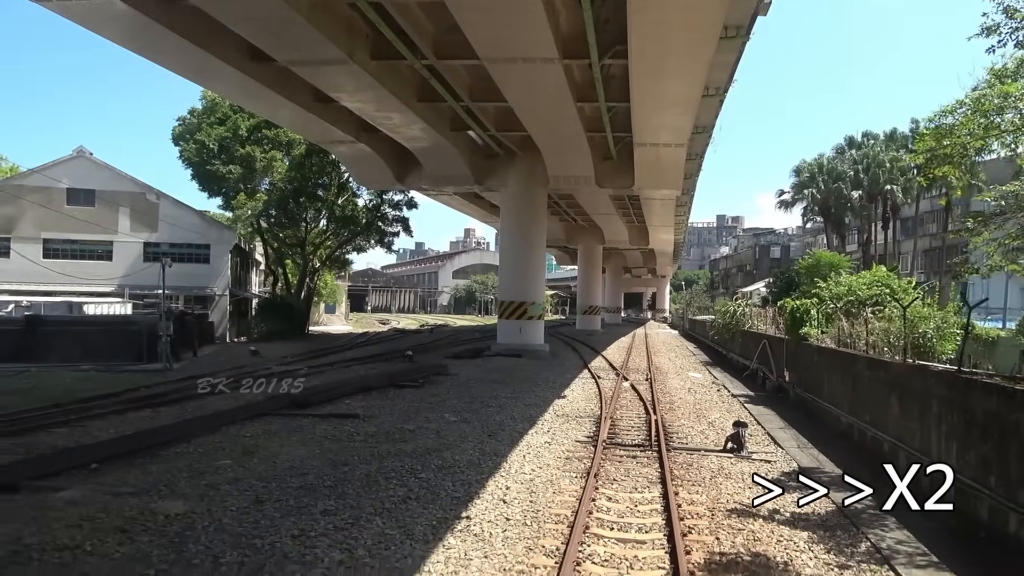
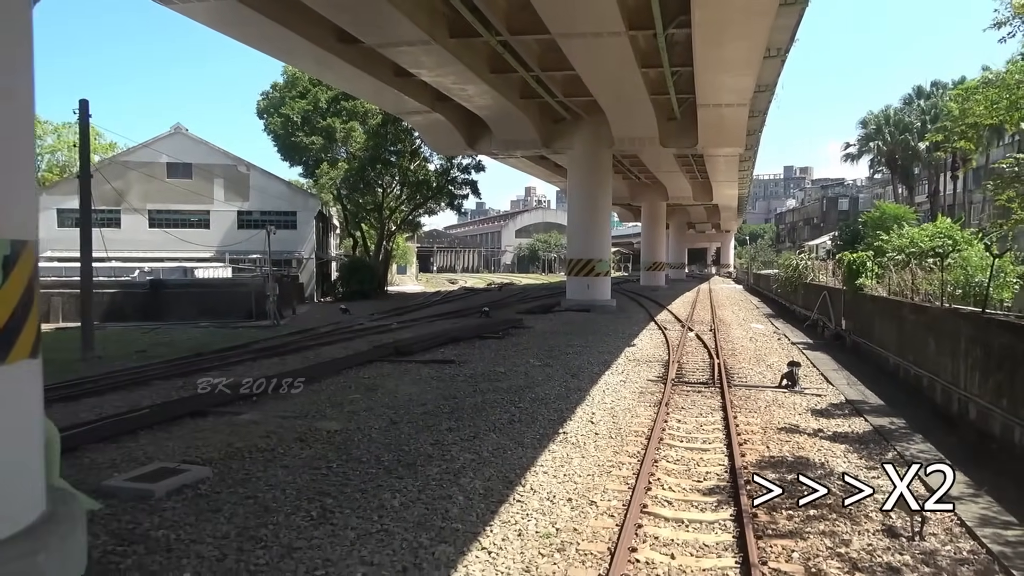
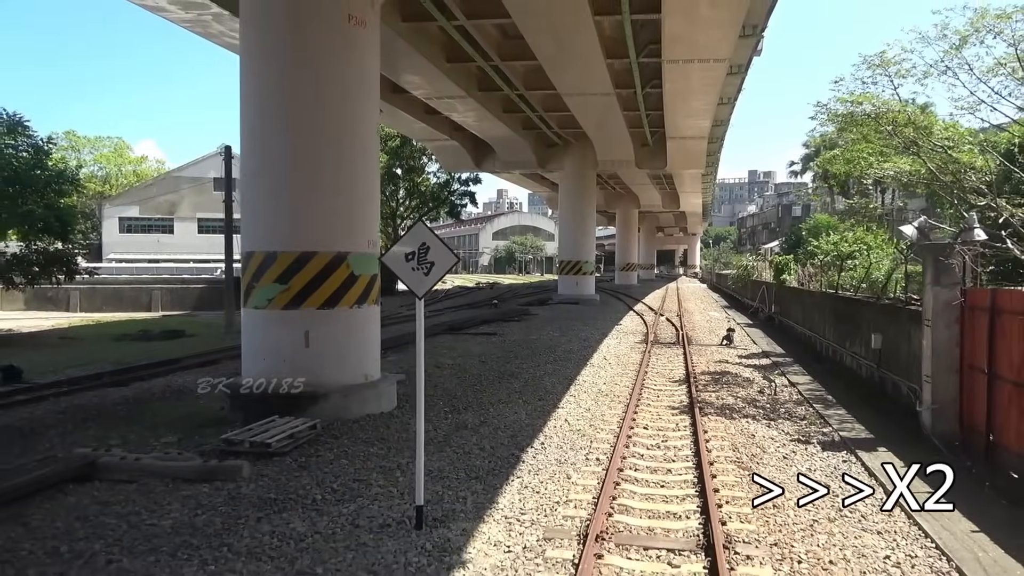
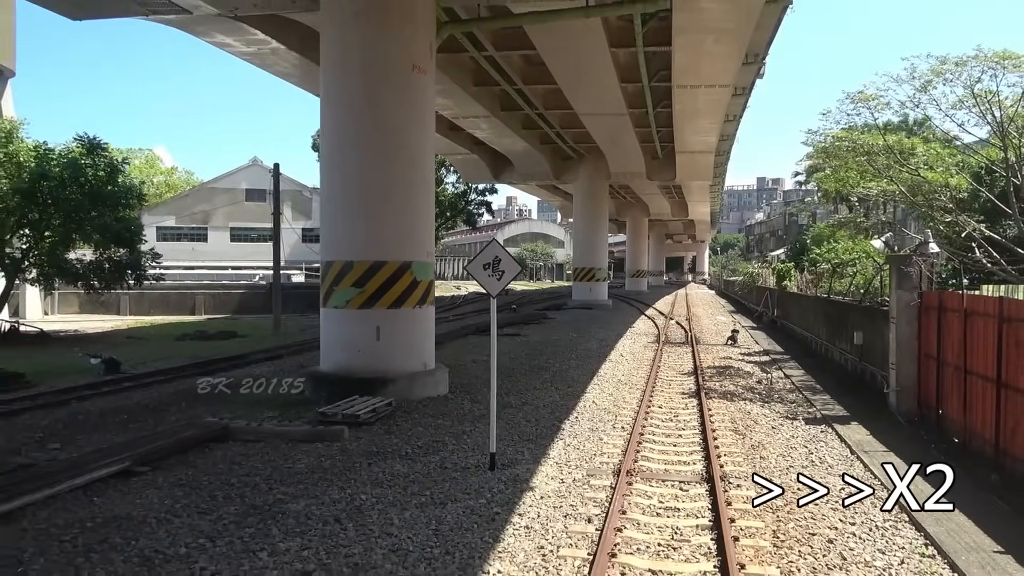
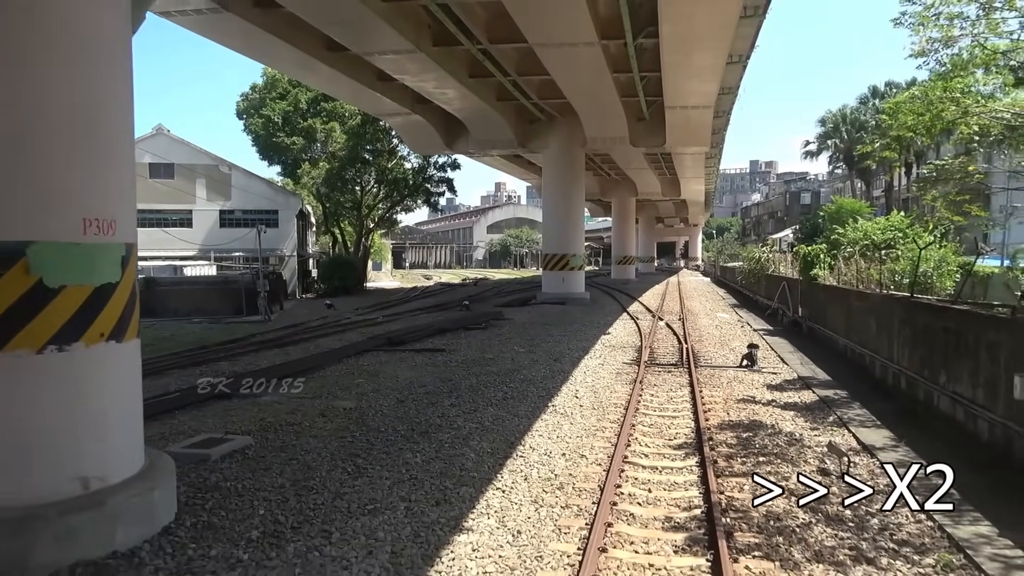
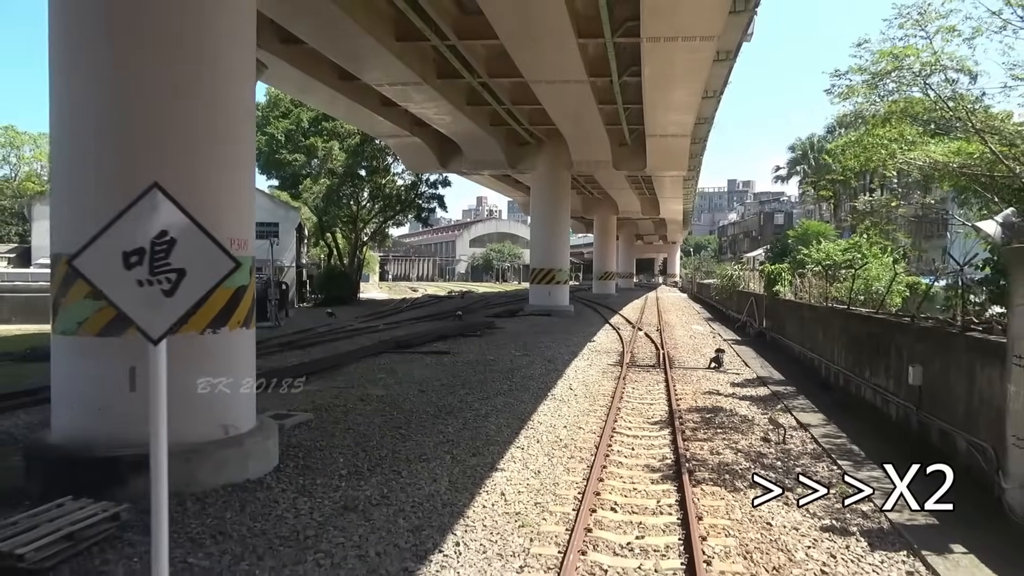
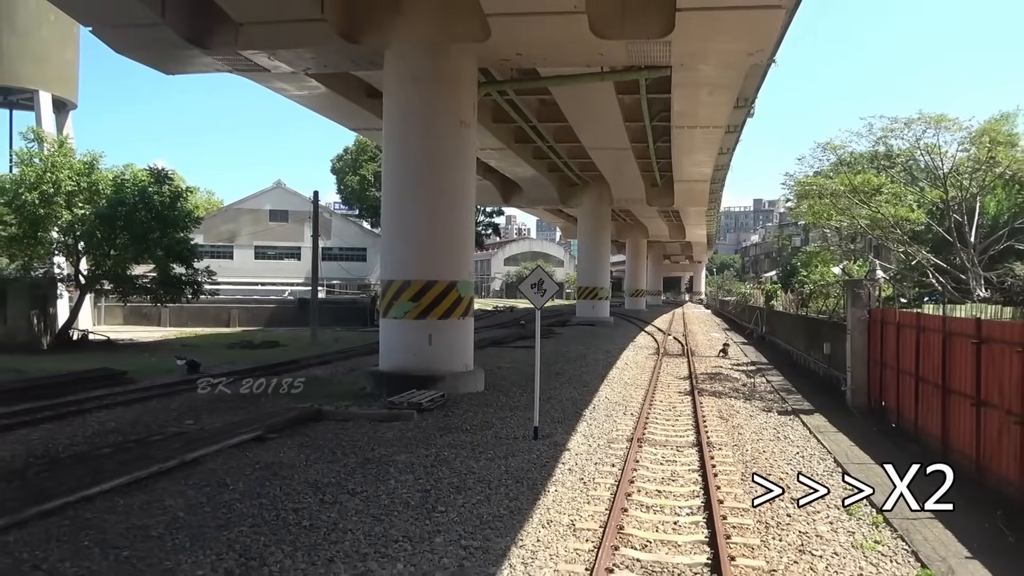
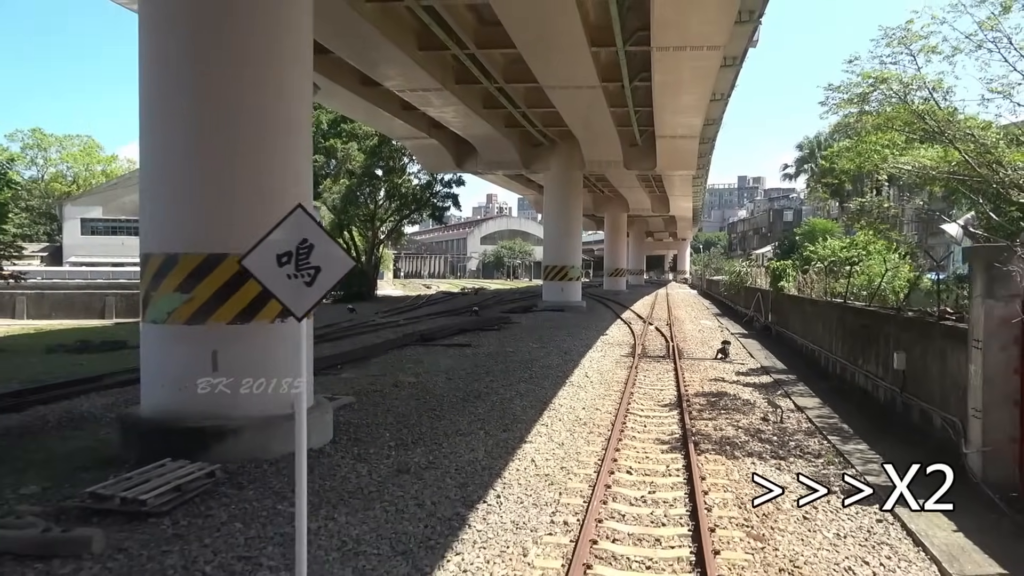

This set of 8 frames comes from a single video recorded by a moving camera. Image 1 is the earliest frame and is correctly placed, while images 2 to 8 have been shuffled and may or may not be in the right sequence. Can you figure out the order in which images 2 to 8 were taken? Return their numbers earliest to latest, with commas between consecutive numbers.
2, 5, 6, 8, 3, 4, 7
